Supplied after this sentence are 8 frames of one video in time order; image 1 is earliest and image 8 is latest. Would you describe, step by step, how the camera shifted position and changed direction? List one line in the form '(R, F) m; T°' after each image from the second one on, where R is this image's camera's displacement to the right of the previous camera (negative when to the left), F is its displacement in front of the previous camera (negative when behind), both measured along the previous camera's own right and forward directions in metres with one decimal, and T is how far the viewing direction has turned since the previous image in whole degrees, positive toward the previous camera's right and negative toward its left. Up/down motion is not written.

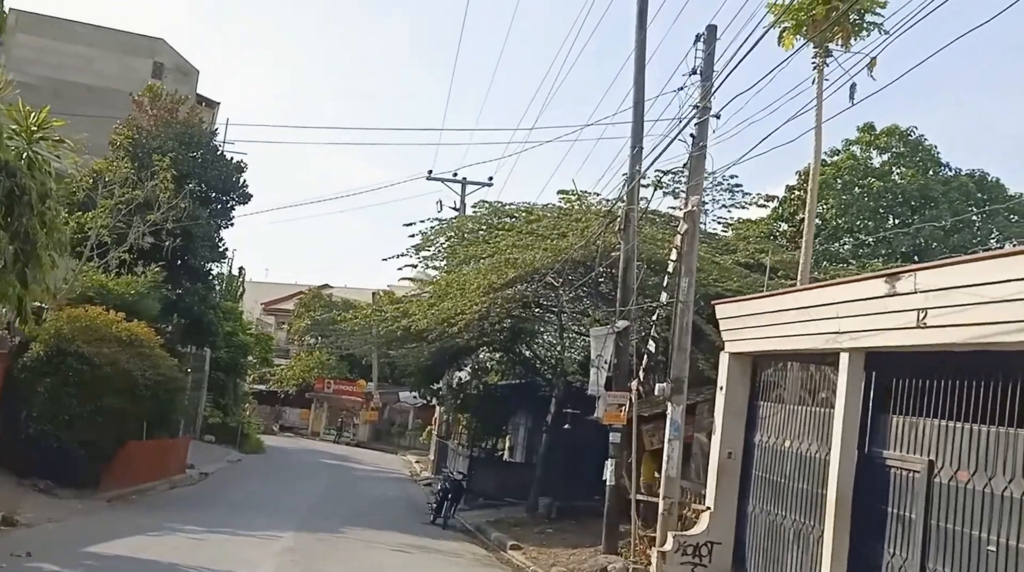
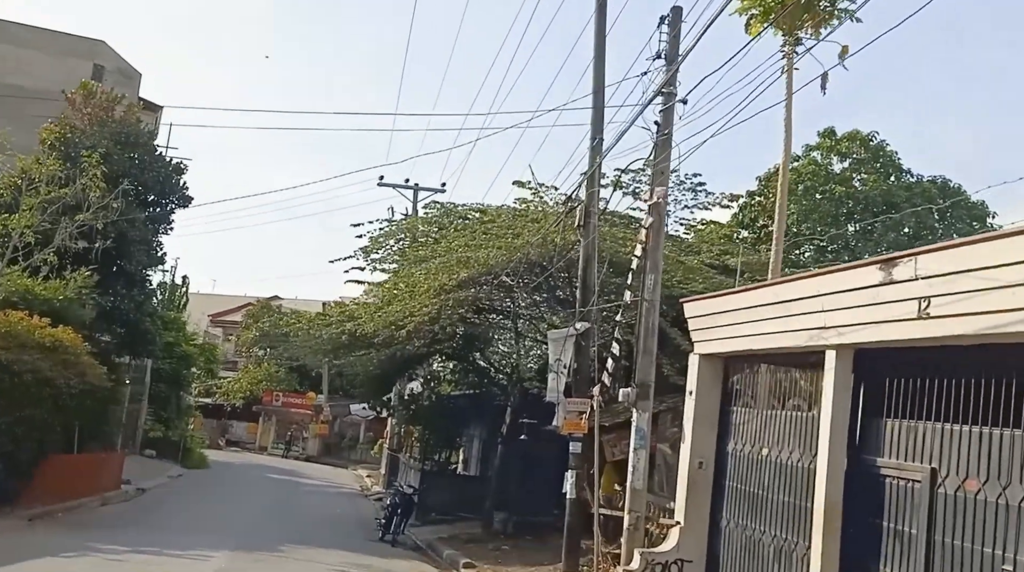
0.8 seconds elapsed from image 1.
(0.0, +1.1) m; +2°
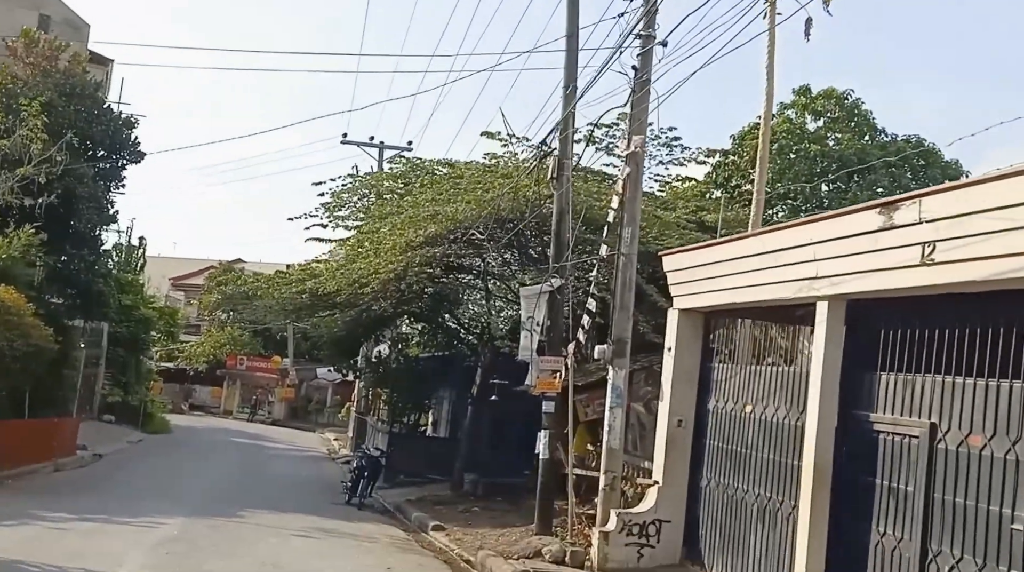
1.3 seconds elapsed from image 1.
(-0.1, +0.6) m; +2°
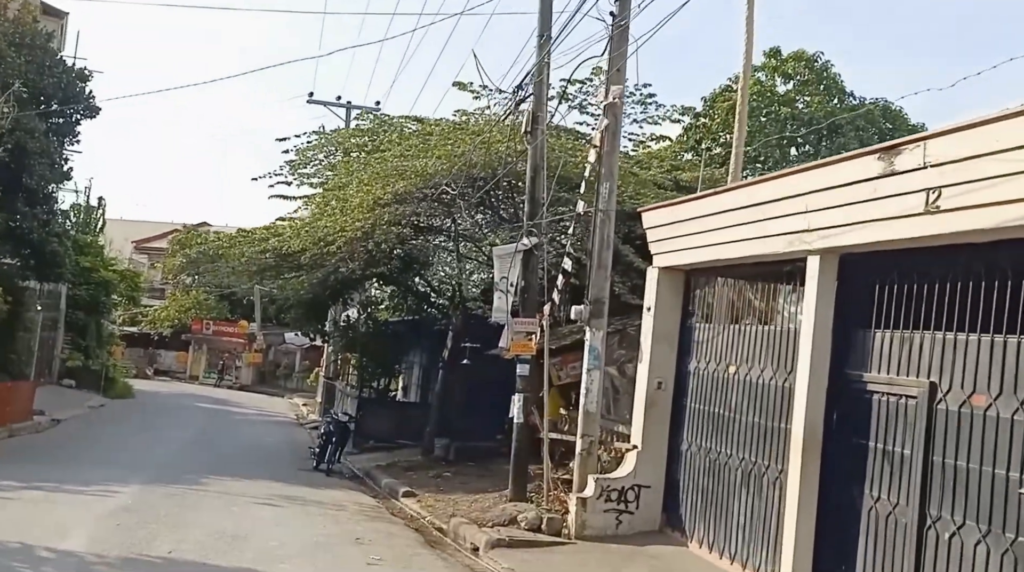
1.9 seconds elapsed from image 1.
(0.0, +0.5) m; +2°
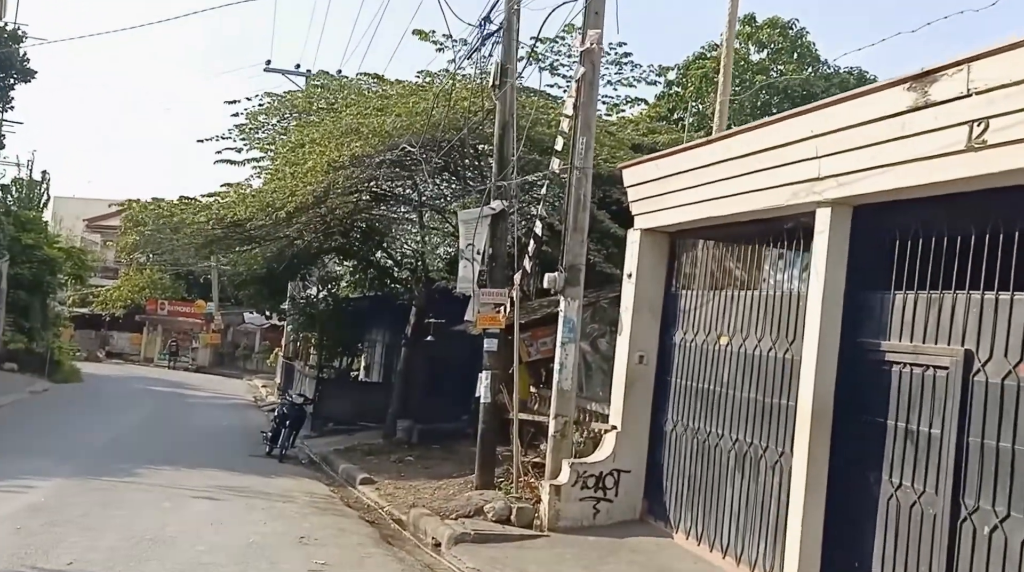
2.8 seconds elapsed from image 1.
(0.0, +1.2) m; +2°
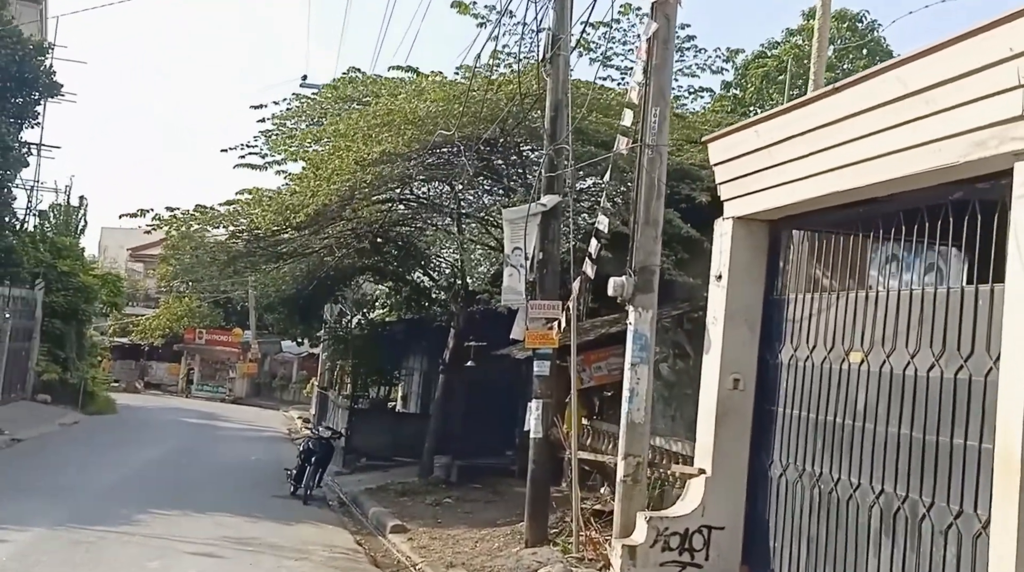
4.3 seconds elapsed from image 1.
(-0.1, +2.3) m; -2°
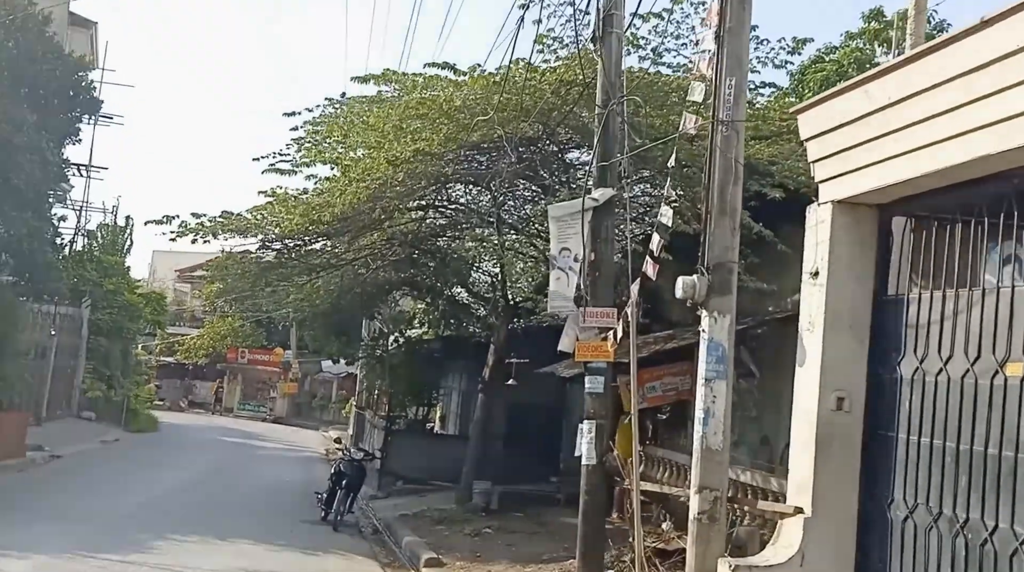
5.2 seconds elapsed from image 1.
(-0.1, +1.5) m; -2°
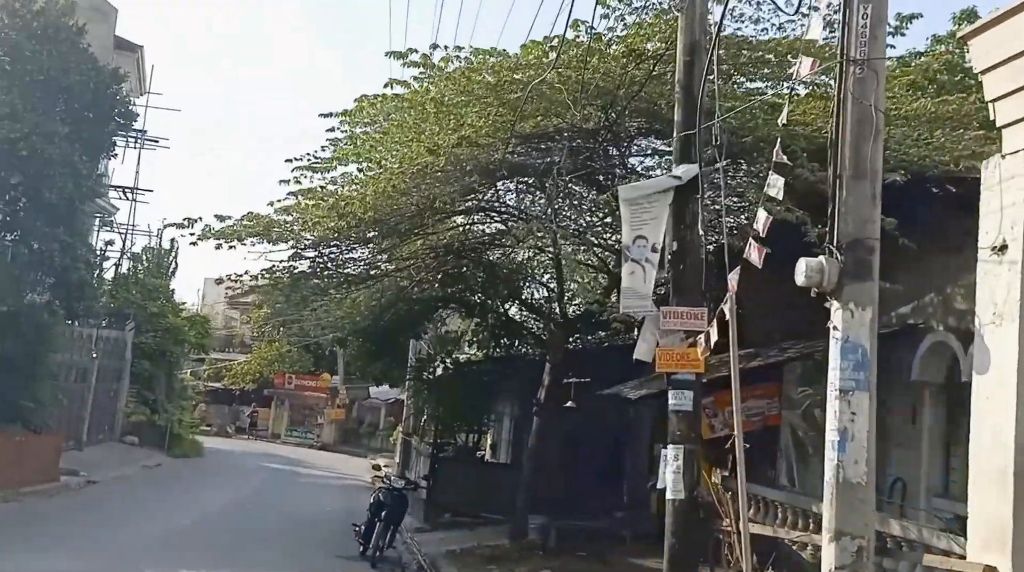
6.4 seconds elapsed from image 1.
(-0.1, +1.8) m; -2°
